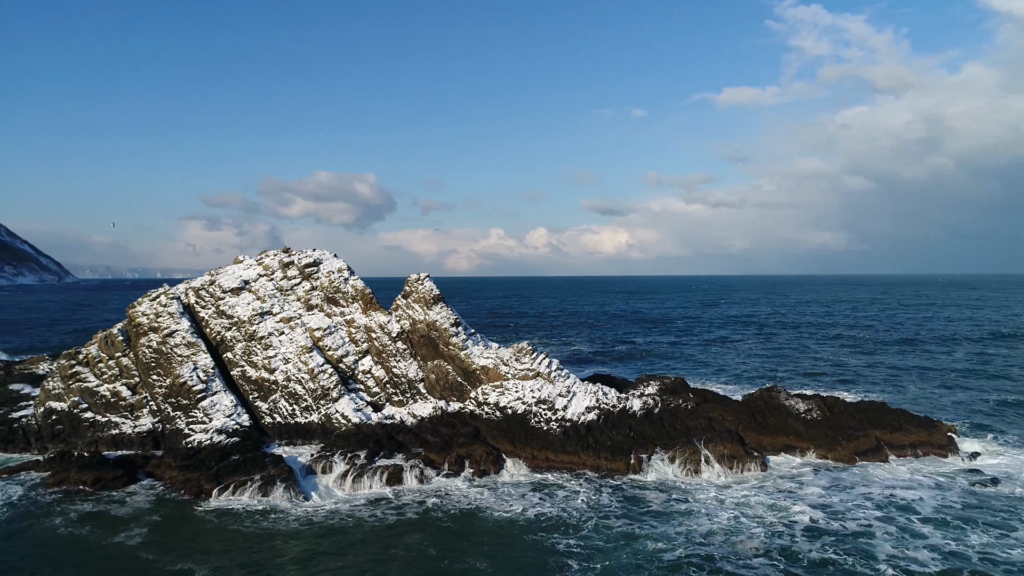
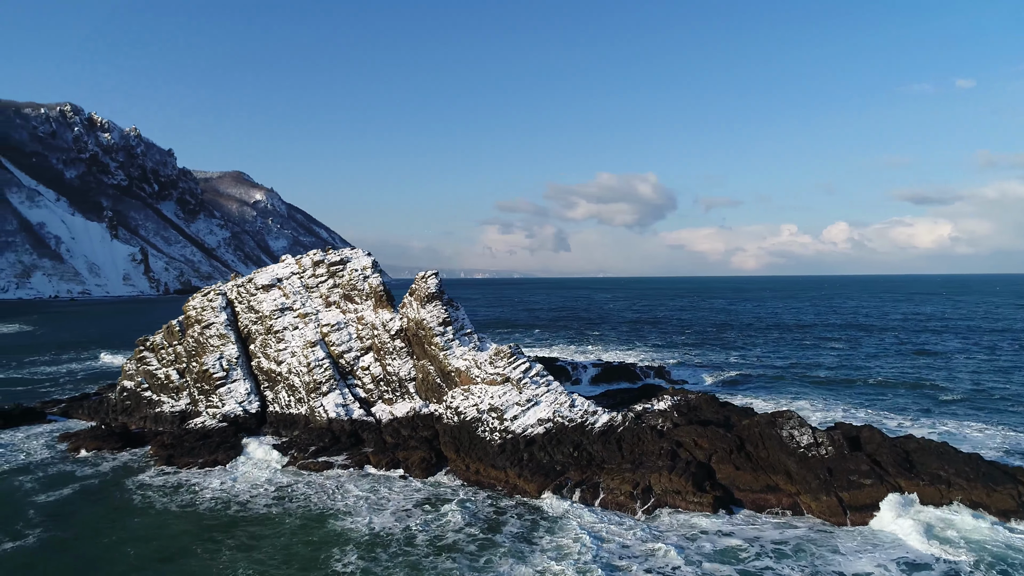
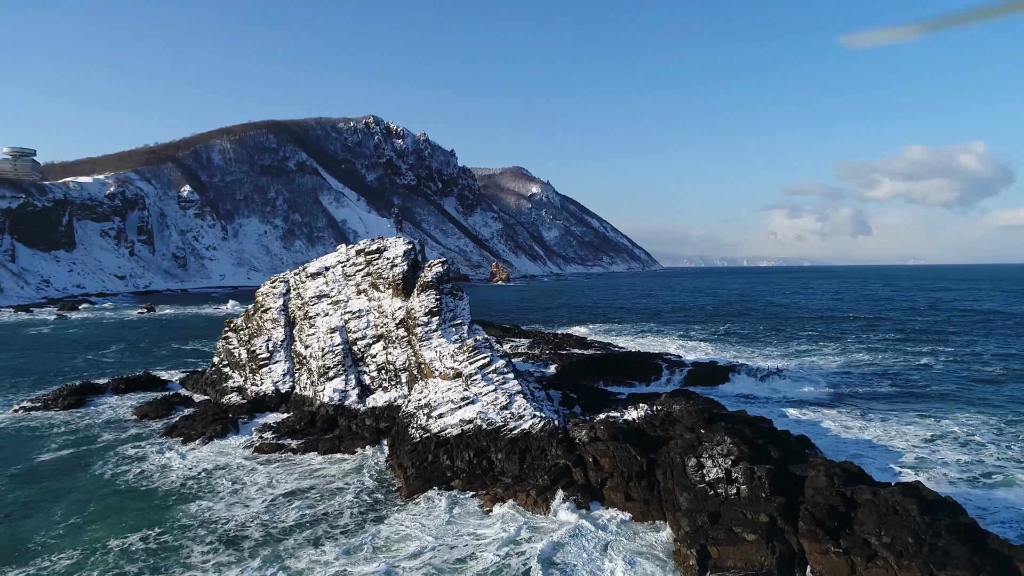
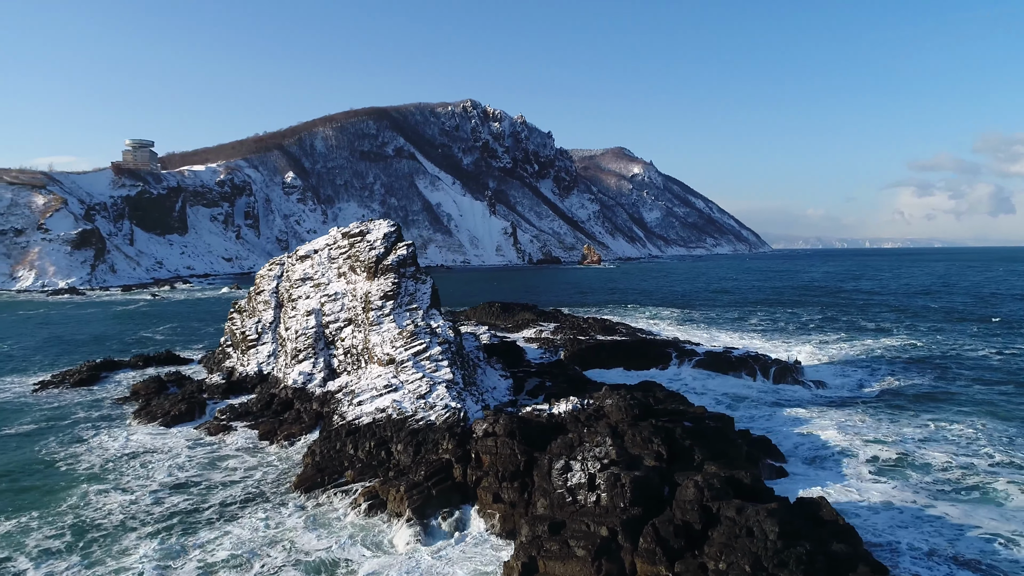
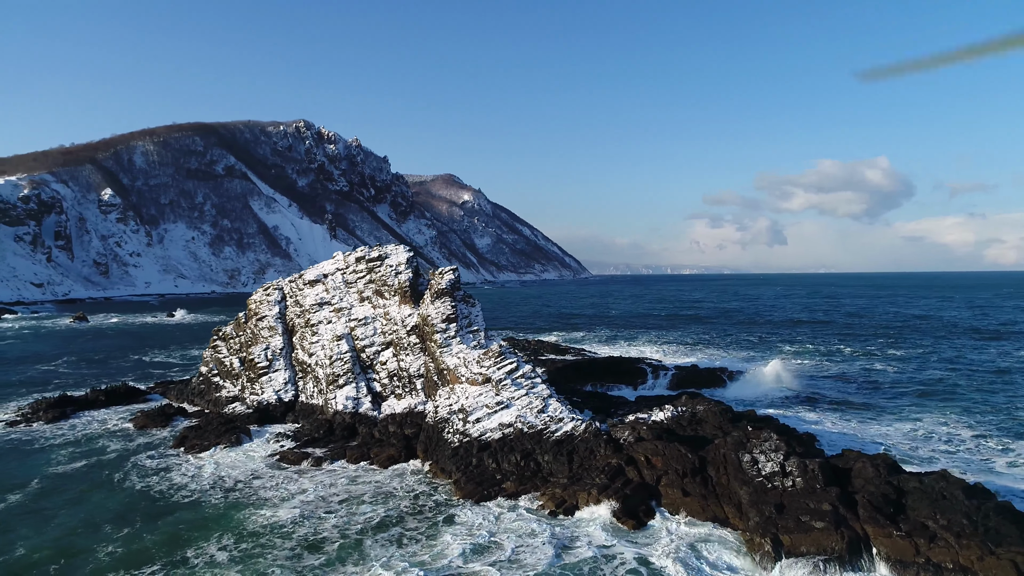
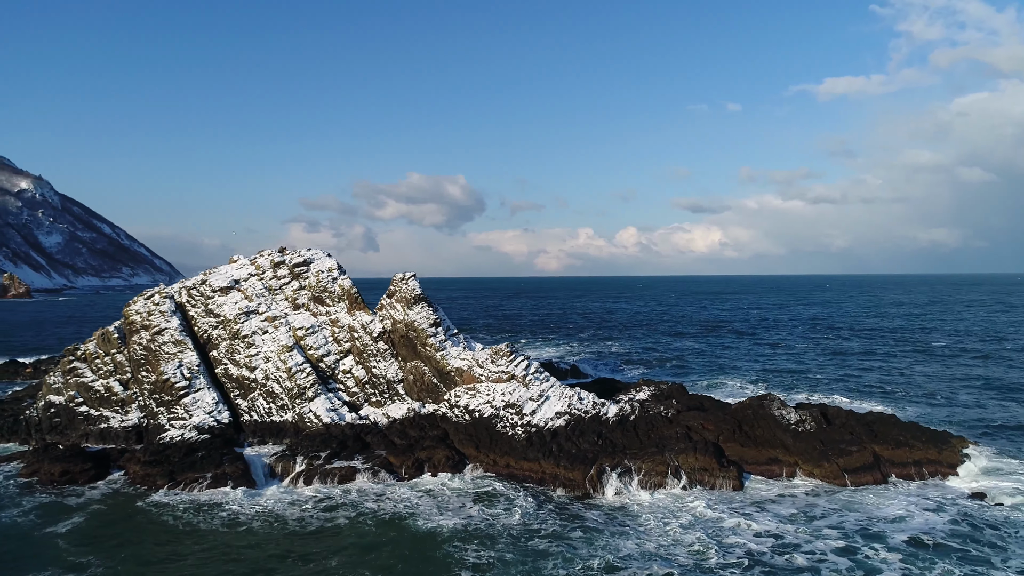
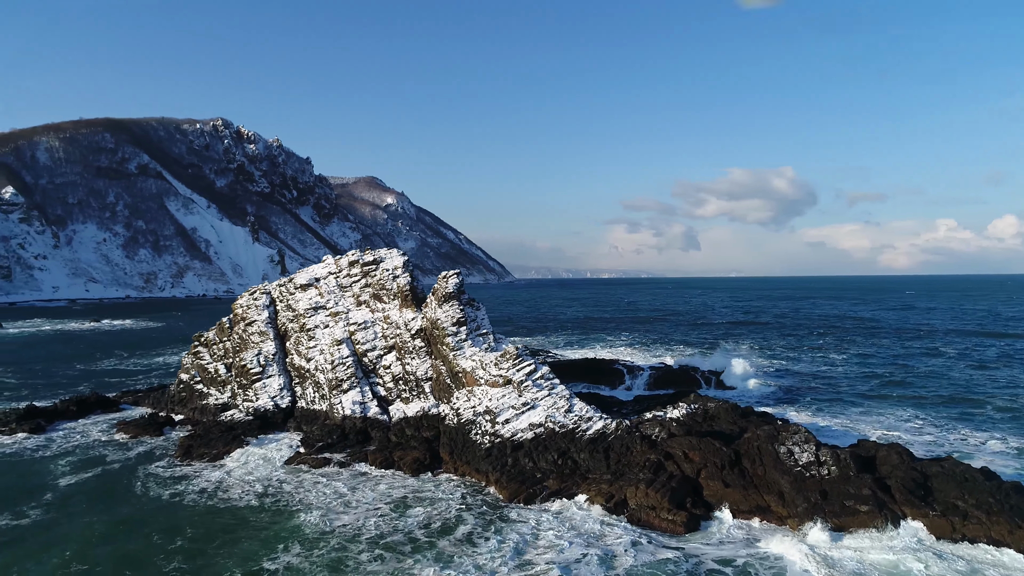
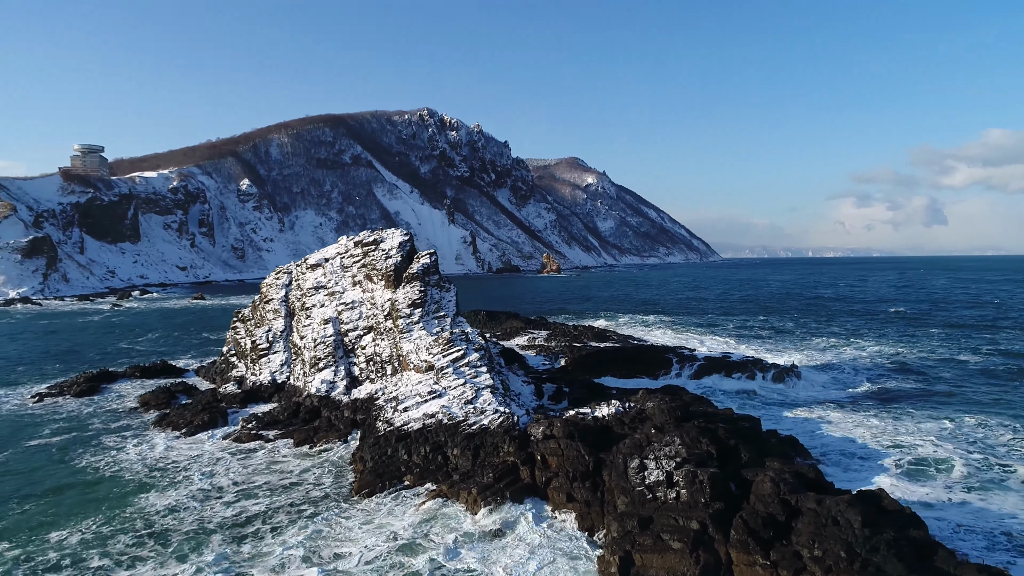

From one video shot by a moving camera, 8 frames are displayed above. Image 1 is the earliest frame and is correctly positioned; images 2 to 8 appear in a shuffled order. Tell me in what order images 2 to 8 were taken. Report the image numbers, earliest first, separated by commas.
6, 2, 7, 5, 3, 8, 4
